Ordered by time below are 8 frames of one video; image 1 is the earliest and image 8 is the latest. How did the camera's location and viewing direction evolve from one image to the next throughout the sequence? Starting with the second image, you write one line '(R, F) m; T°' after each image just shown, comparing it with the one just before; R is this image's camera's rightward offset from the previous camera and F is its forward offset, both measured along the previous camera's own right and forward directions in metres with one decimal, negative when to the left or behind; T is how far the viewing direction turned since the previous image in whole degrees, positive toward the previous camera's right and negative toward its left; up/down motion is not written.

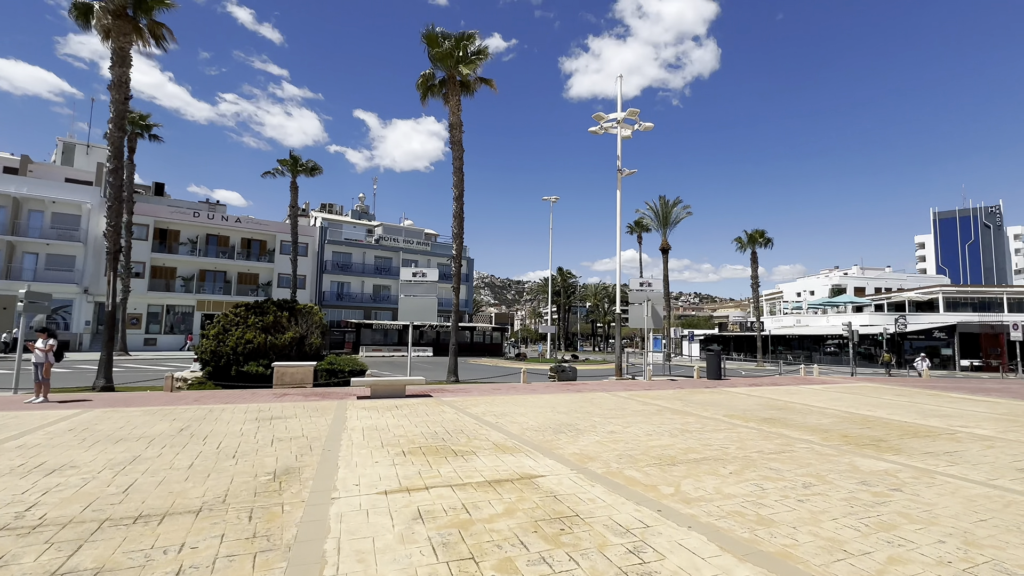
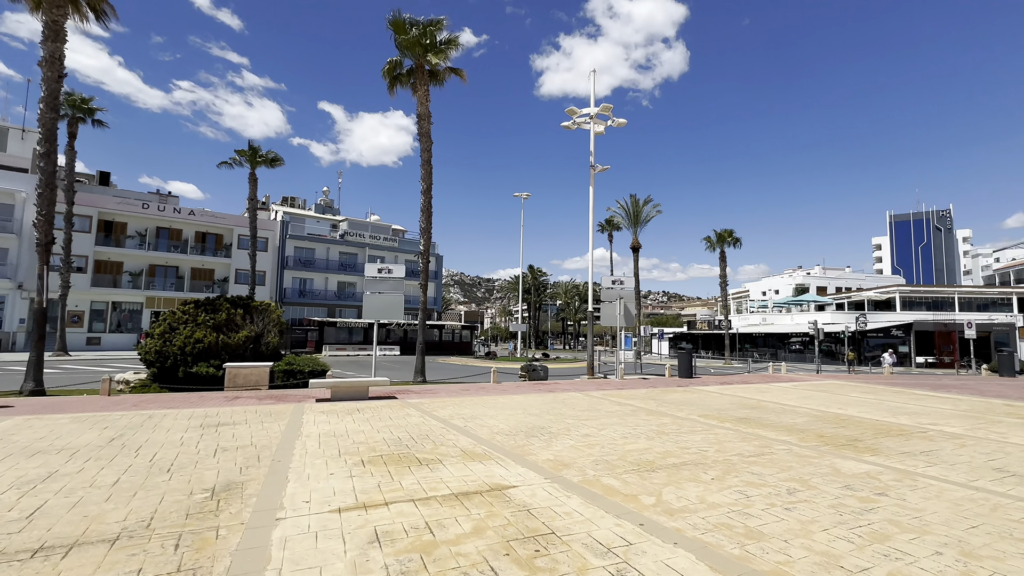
(0.0, +0.5) m; +3°
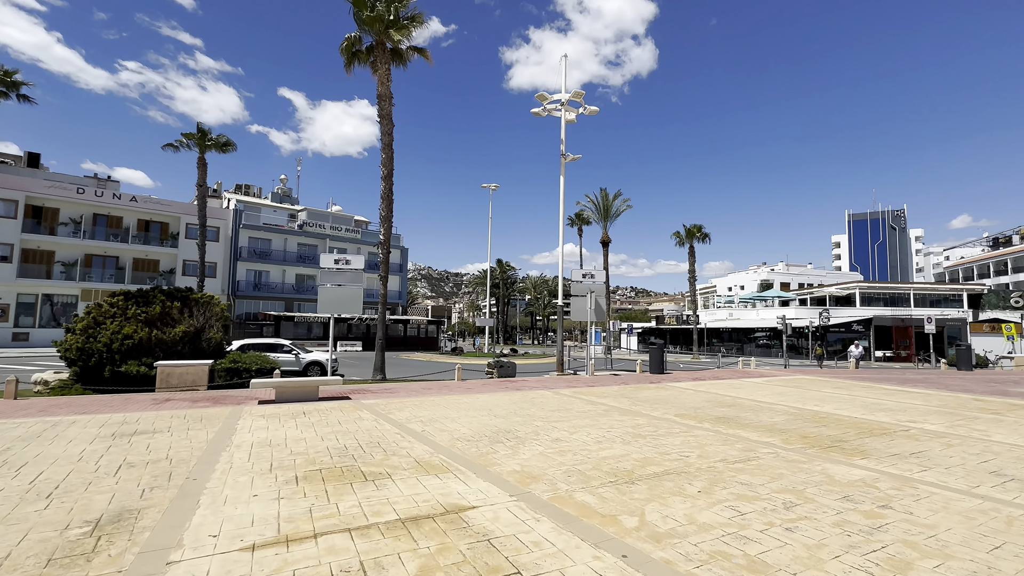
(+0.1, +0.8) m; +4°
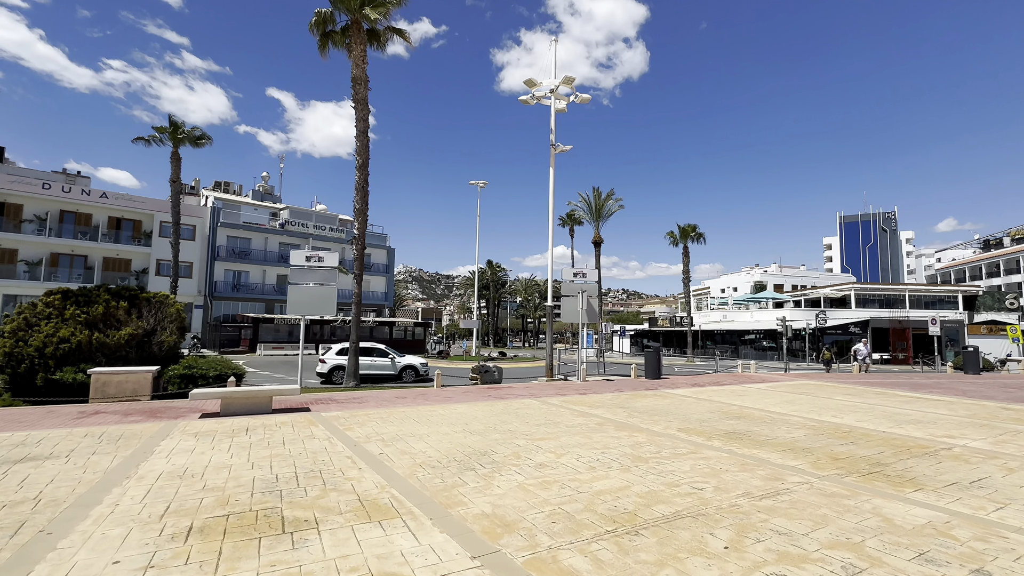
(+0.2, +1.3) m; +1°
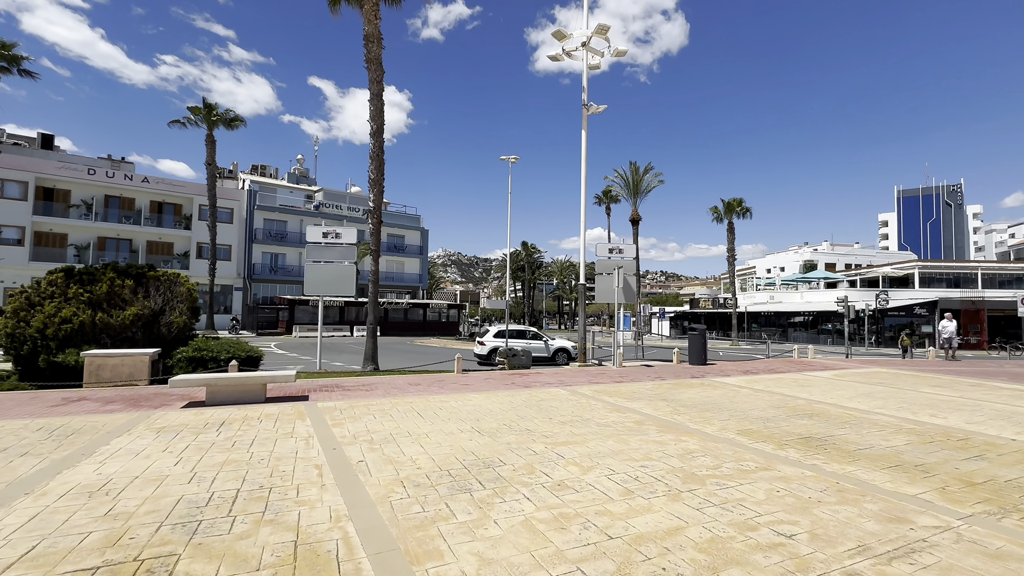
(+0.2, +1.5) m; -4°
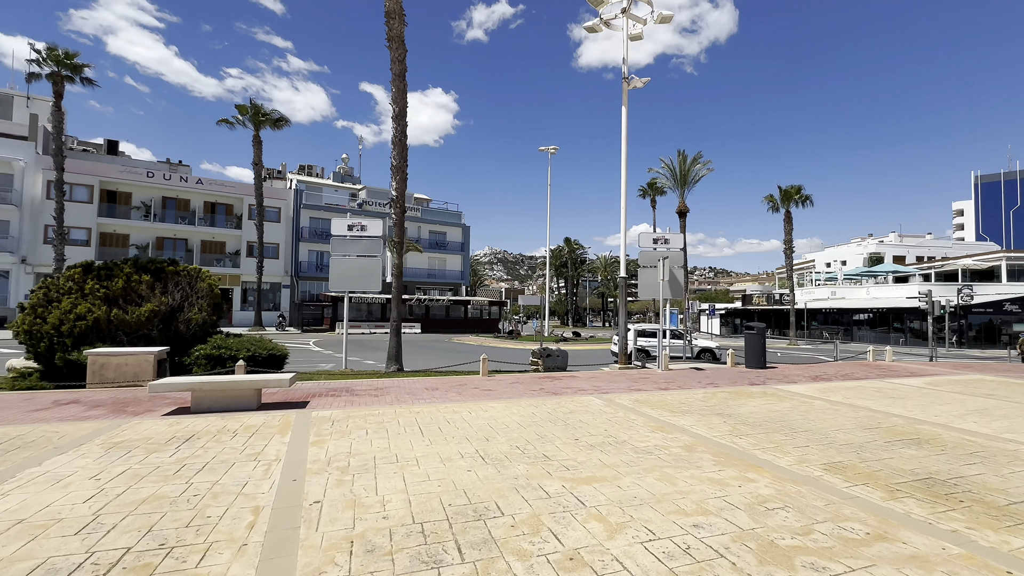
(+0.3, +1.3) m; -5°
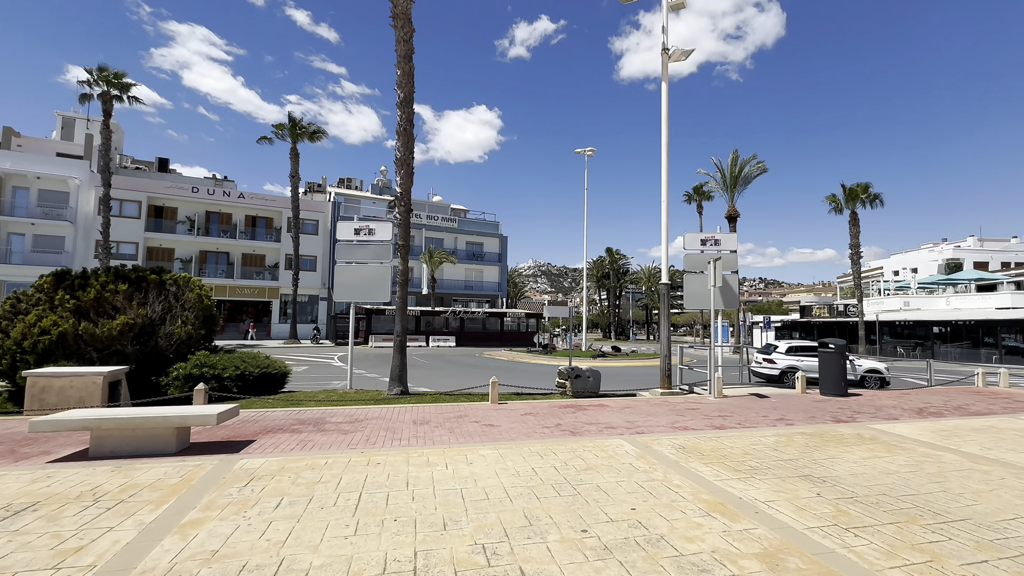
(+0.5, +2.0) m; -5°
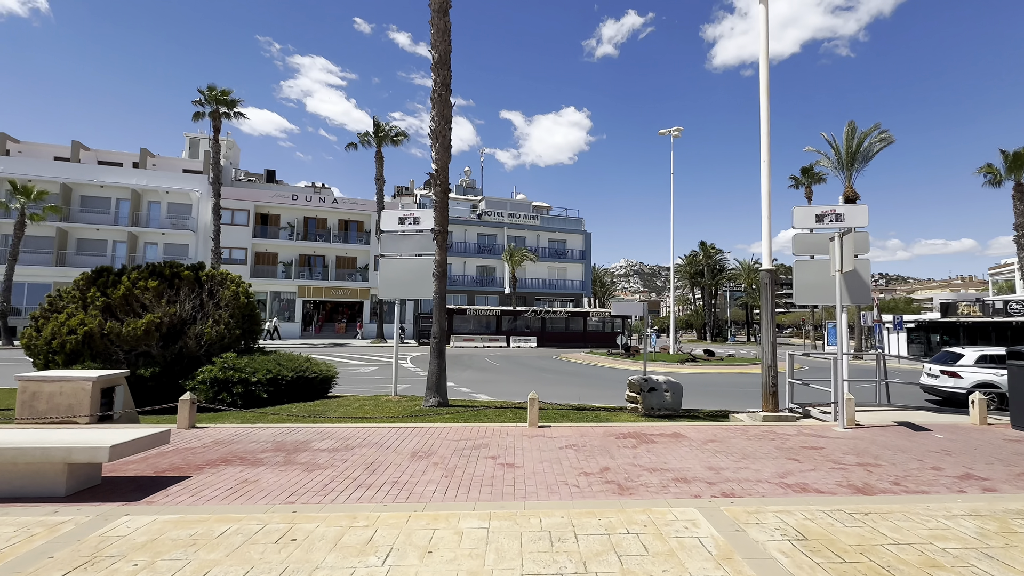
(+0.7, +2.2) m; -11°
